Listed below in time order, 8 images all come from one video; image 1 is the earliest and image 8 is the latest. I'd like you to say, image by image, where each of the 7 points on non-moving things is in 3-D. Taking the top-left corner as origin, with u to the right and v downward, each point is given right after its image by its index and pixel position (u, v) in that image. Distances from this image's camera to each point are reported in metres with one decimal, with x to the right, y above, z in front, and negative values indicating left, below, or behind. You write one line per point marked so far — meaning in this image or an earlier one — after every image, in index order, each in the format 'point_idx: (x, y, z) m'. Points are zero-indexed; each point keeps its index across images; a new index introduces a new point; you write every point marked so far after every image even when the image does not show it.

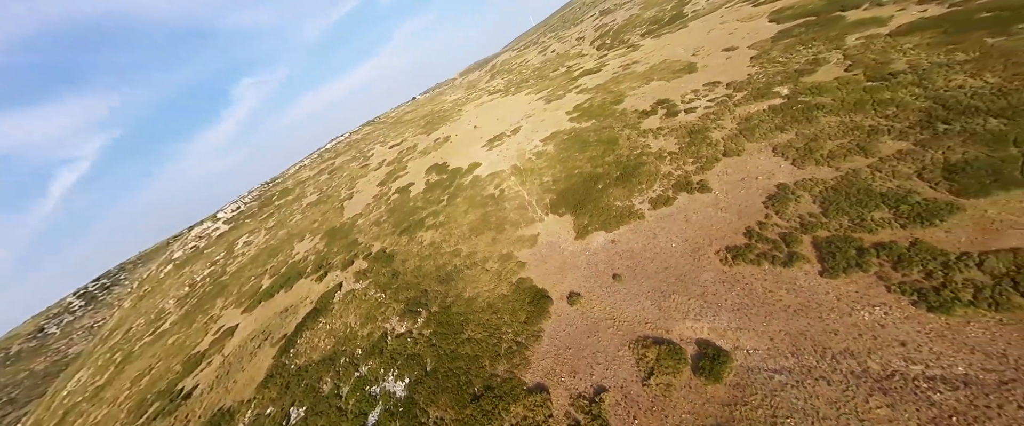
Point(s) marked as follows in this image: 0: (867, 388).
0: (+18.9, -9.3, +17.5) m
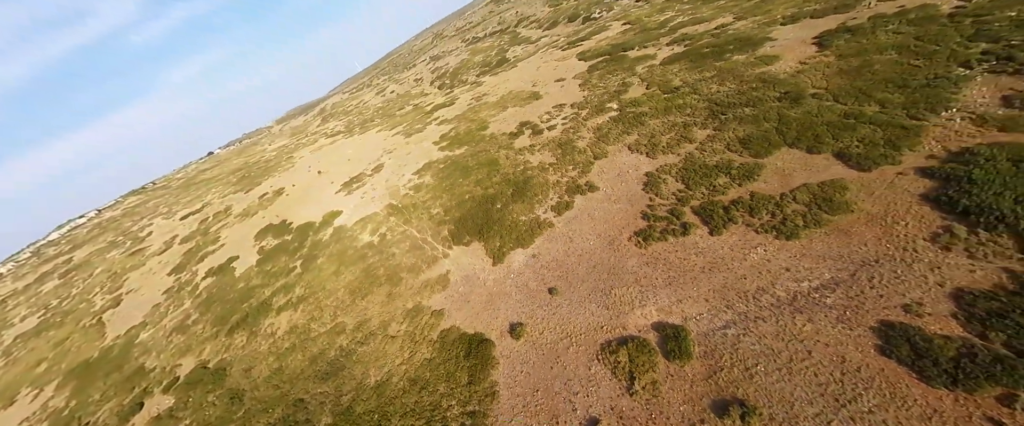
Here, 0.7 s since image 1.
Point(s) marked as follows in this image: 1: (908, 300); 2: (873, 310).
0: (+17.1, -6.1, +20.2) m
1: (+23.1, -5.0, +19.1) m
2: (+21.0, -5.6, +19.1) m
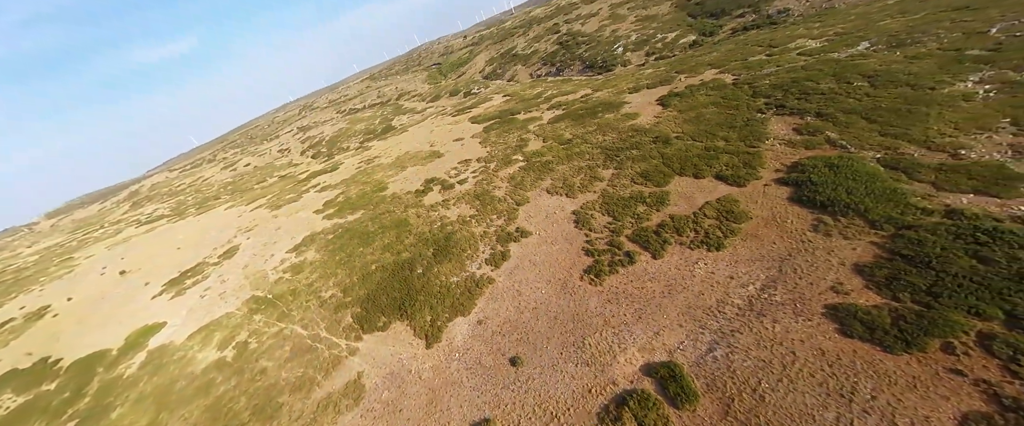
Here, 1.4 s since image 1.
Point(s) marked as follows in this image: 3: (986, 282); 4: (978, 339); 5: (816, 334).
0: (+14.8, -6.3, +19.9) m
1: (+20.5, -4.4, +21.1) m
2: (+18.7, -5.2, +20.4) m
3: (+26.8, -3.9, +18.7) m
4: (+23.3, -6.3, +16.6) m
5: (+17.1, -6.8, +18.6) m
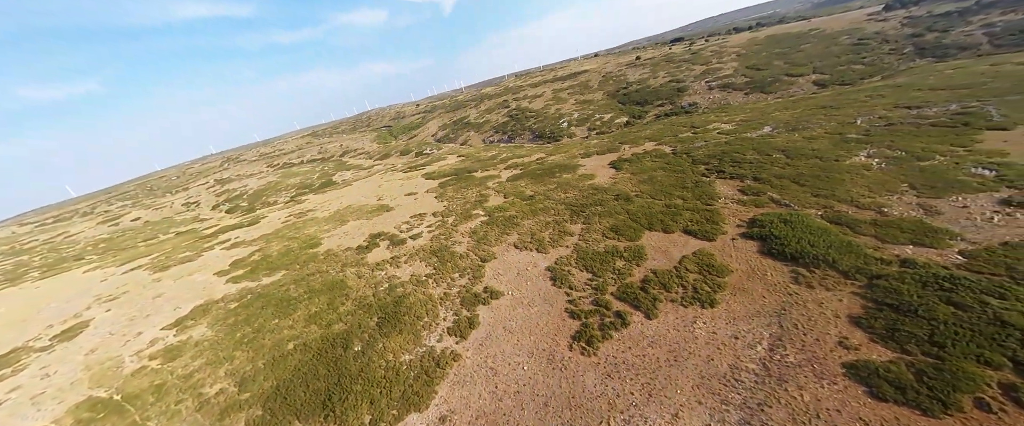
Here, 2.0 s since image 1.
0: (+13.7, -8.8, +16.9) m
1: (+19.1, -7.3, +19.5) m
2: (+17.5, -7.9, +18.3) m
3: (+25.8, -6.4, +18.4) m
4: (+22.7, -8.2, +15.2) m
5: (+16.3, -9.0, +16.0) m
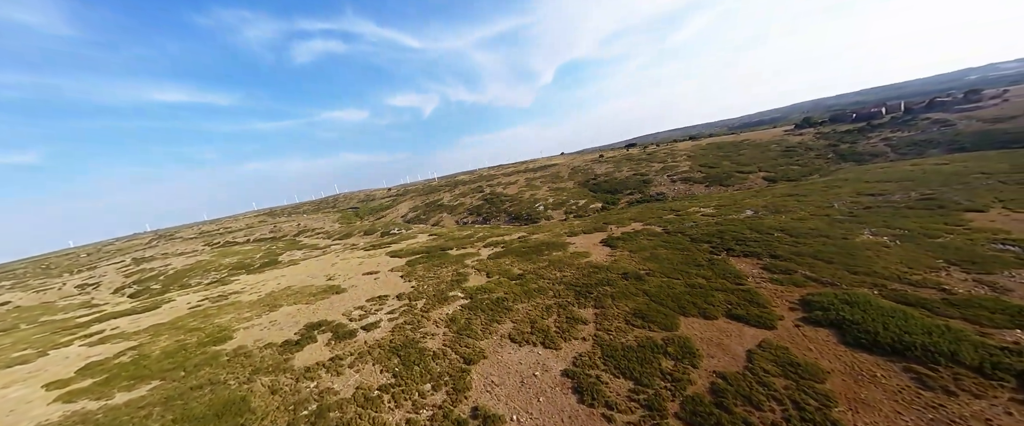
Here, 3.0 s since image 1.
0: (+14.9, -10.5, +8.4) m
1: (+20.0, -9.8, +11.8) m
2: (+18.5, -10.0, +10.3) m
3: (+26.7, -8.8, +11.6) m
4: (+23.9, -9.7, +7.7) m
5: (+17.5, -10.5, +7.7) m
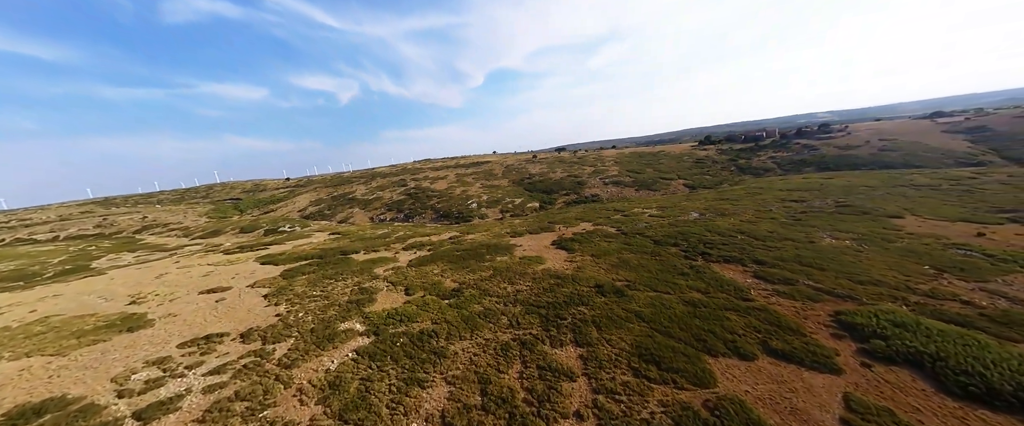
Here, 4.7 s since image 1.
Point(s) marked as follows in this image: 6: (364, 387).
0: (+15.5, -9.8, +0.6) m
1: (+19.8, -9.3, +5.0) m
2: (+18.6, -9.5, +3.3) m
3: (+26.4, -8.5, +6.4) m
4: (+24.5, -9.3, +2.0) m
5: (+18.2, -9.9, +0.5) m
6: (-6.6, -7.5, +13.4) m
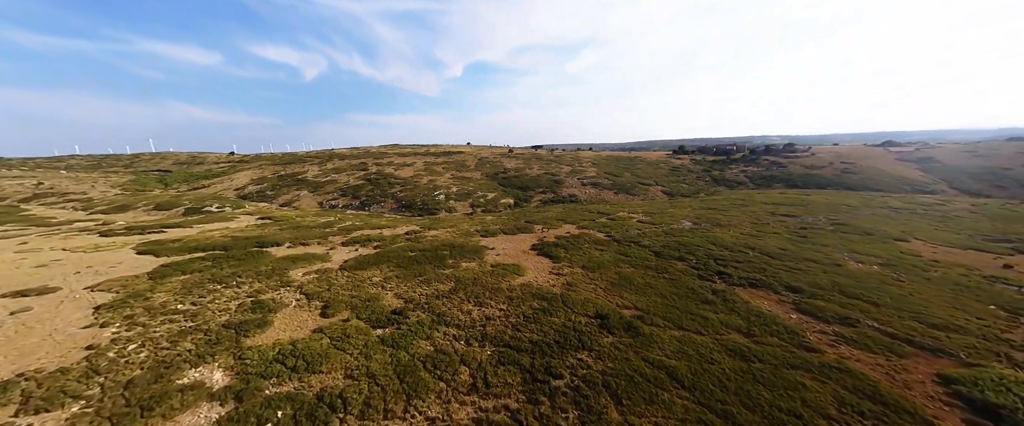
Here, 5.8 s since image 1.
0: (+15.6, -10.7, -6.1) m
1: (+19.5, -10.5, -1.3) m
2: (+18.5, -10.6, -3.2) m
3: (+26.0, -10.1, +0.5) m
4: (+24.5, -10.8, -4.0) m
5: (+18.3, -11.0, -6.0) m
6: (-7.3, -6.8, +4.6) m
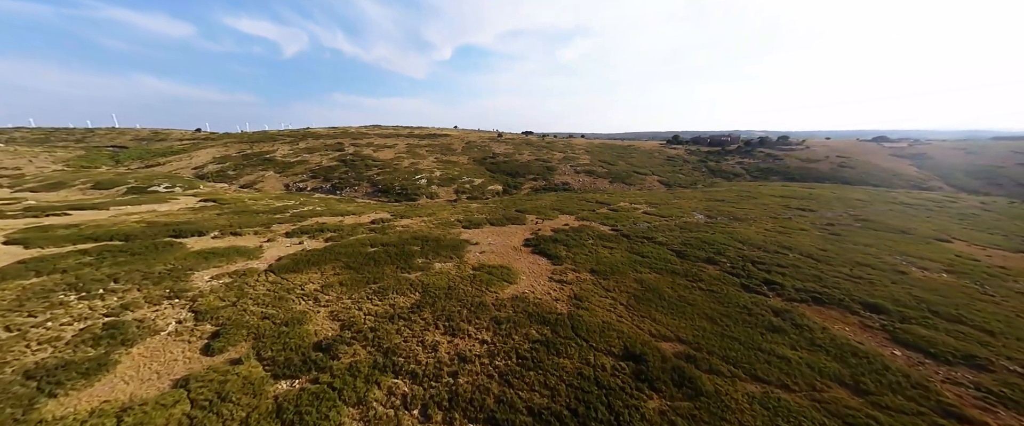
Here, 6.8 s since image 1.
0: (+15.8, -11.4, -11.9) m
1: (+19.5, -11.0, -7.0) m
2: (+18.6, -11.1, -8.9) m
3: (+26.0, -10.7, -4.9) m
4: (+24.6, -11.5, -9.5) m
5: (+18.5, -11.7, -11.7) m
6: (-7.4, -6.6, -2.0) m
